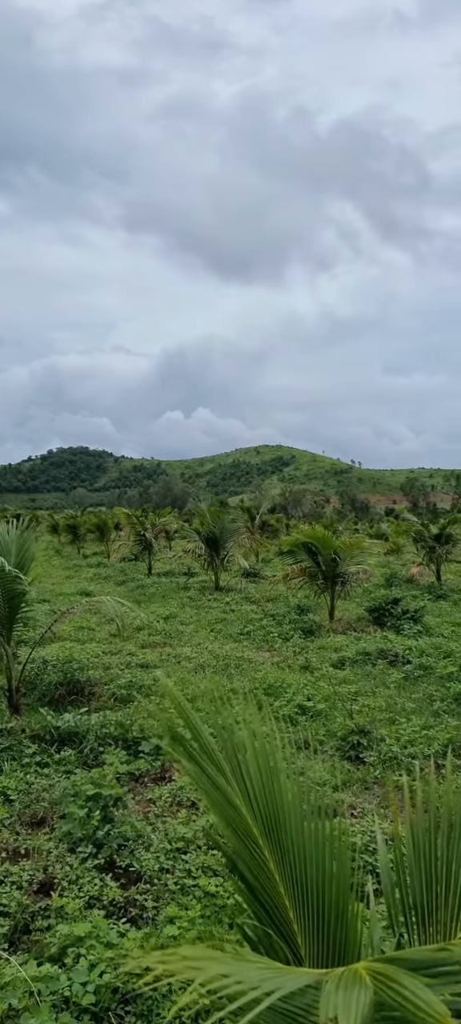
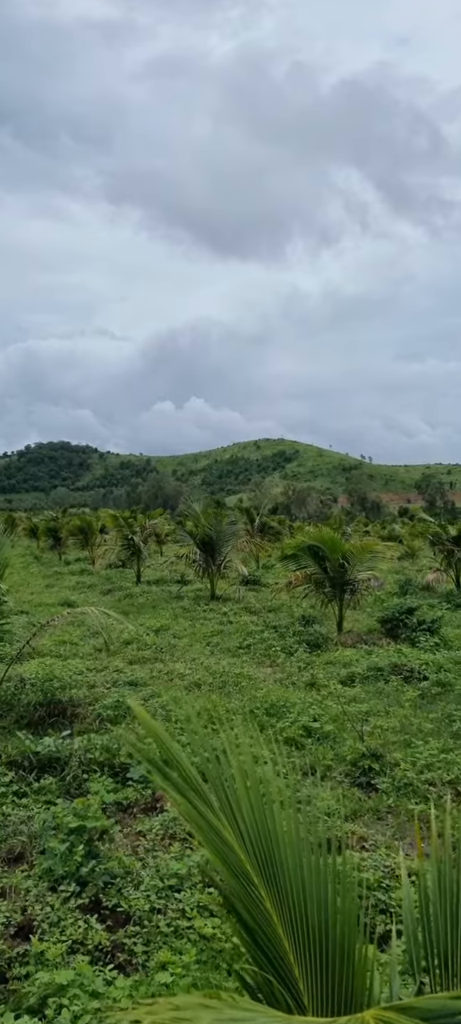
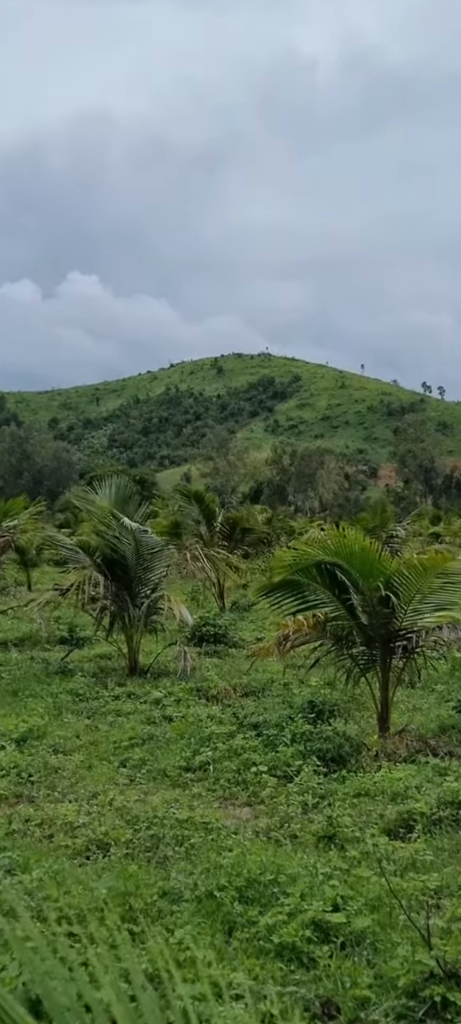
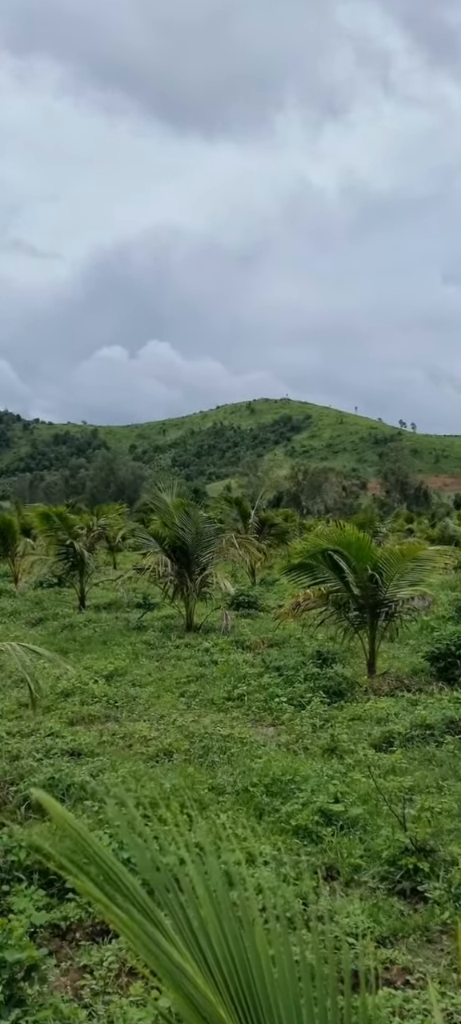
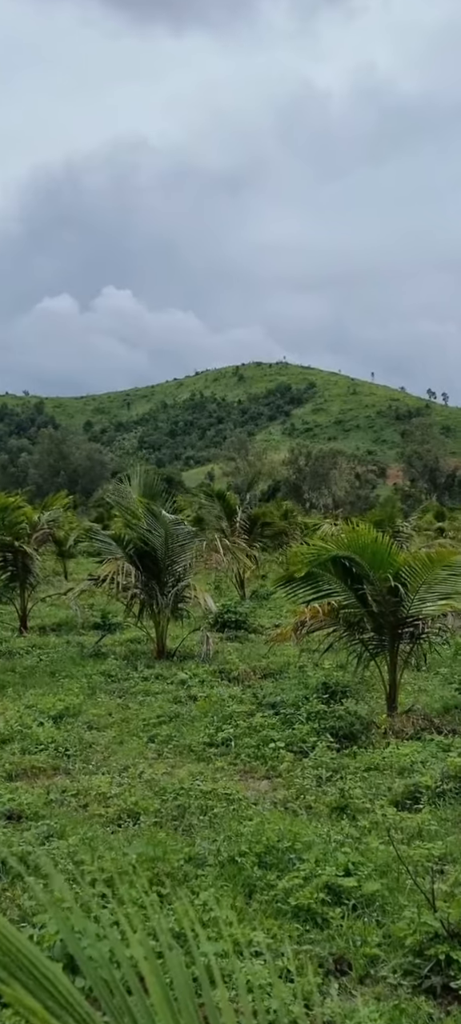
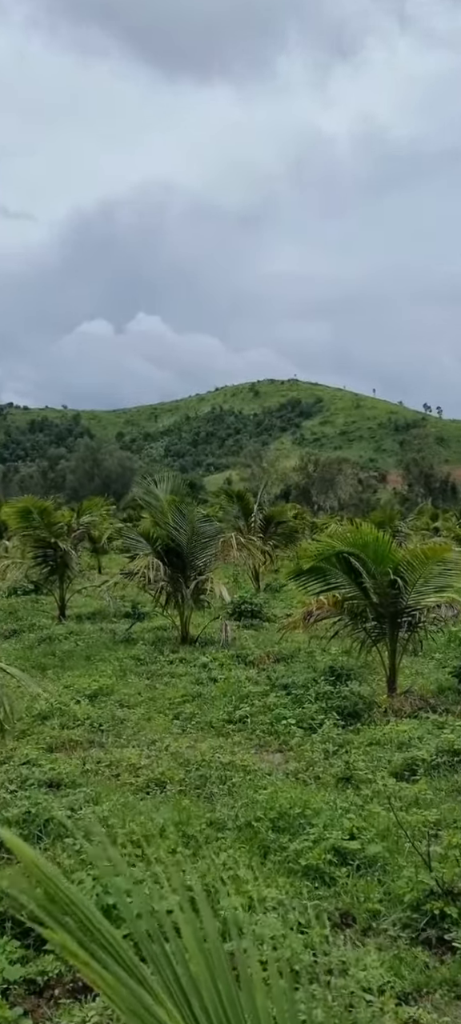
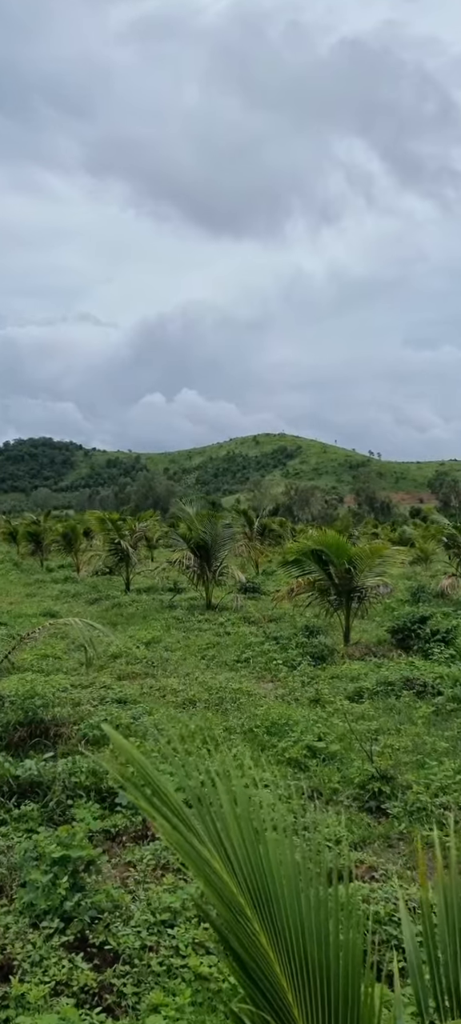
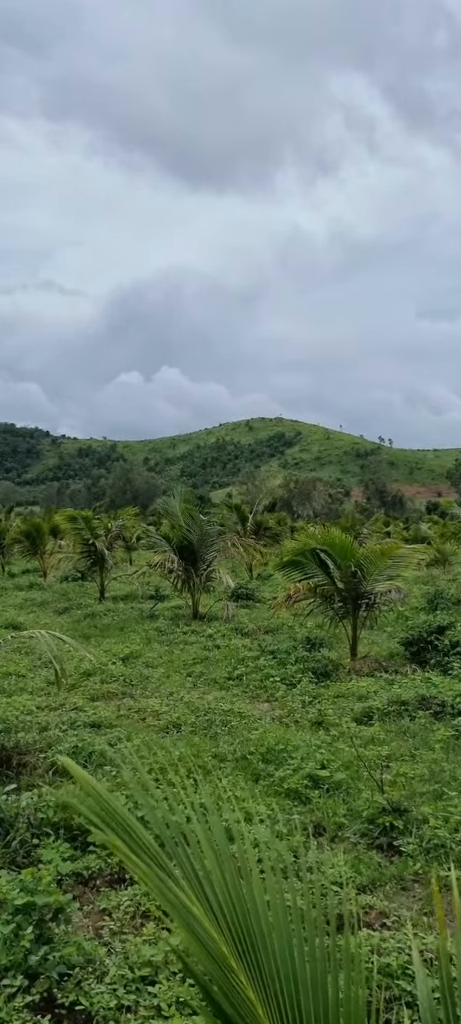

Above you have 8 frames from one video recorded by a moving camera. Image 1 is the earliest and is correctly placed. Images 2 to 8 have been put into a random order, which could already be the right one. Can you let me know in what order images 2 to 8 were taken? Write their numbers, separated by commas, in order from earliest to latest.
2, 7, 8, 4, 6, 5, 3
